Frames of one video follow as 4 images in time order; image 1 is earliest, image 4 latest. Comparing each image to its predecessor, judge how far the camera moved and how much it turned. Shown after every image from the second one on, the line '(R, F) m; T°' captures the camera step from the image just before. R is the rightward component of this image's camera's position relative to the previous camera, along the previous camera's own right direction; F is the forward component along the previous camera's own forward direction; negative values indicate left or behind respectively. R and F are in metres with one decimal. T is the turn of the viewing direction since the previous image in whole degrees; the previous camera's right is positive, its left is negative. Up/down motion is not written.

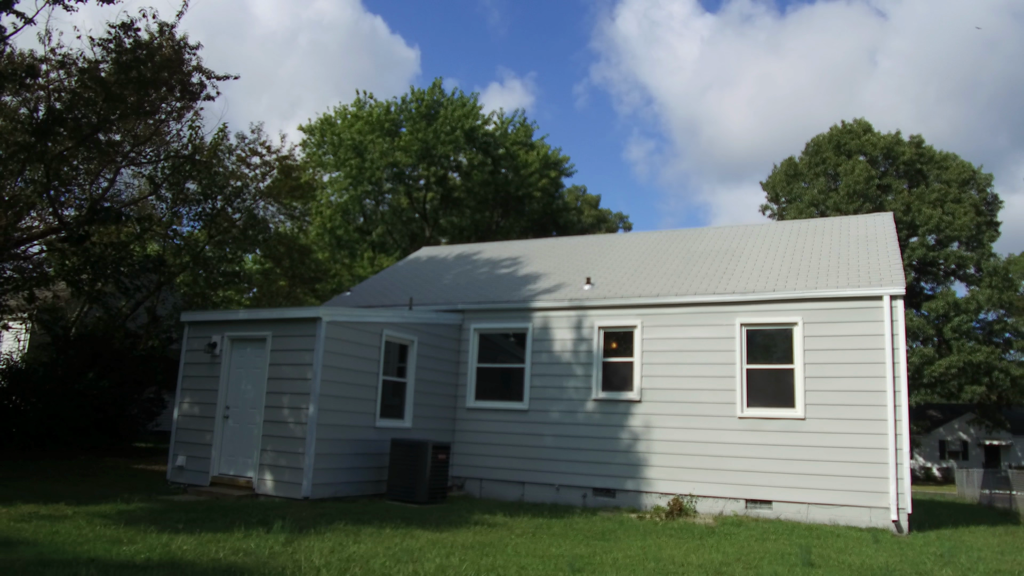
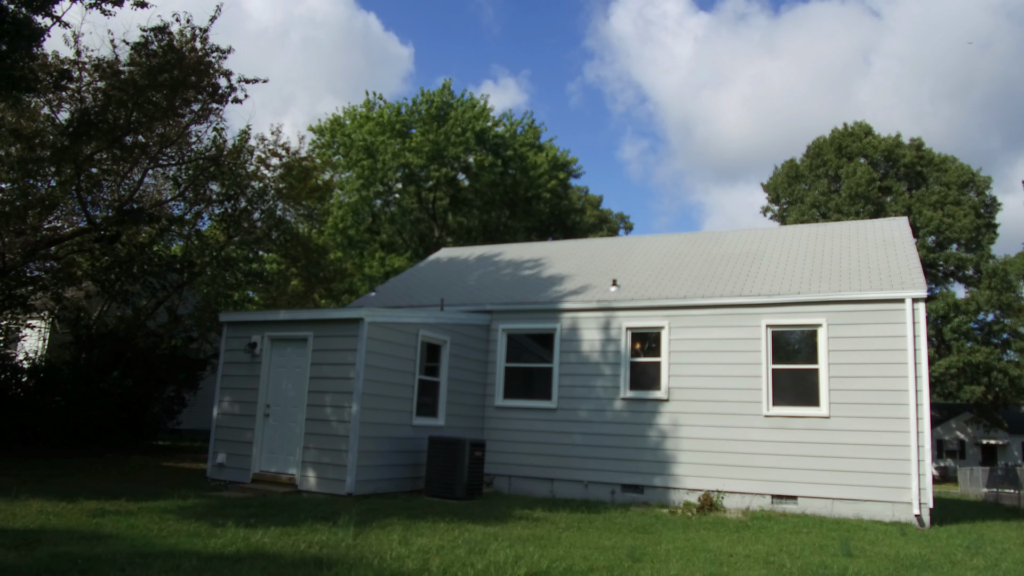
(-0.7, -0.3) m; +1°
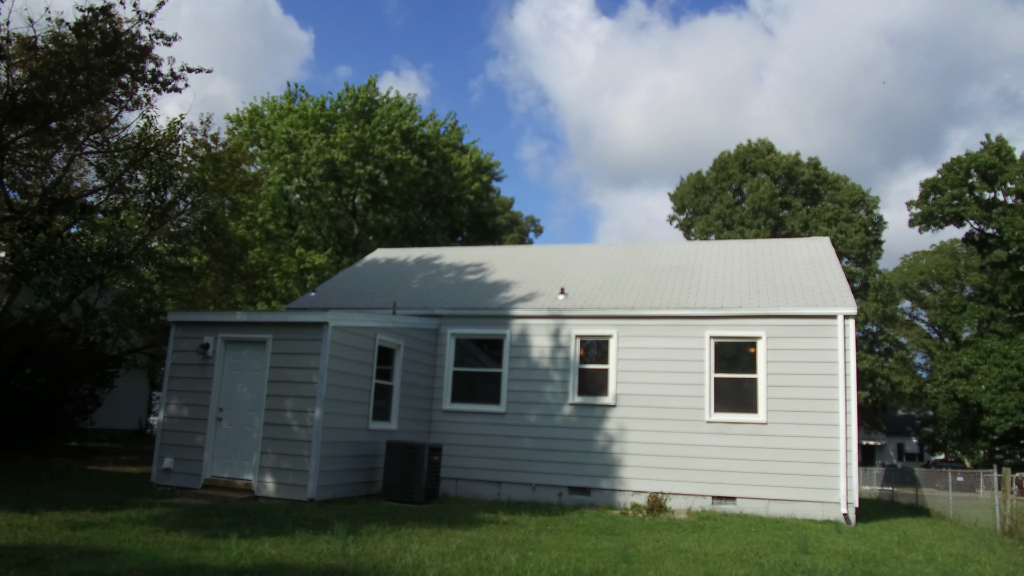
(-1.1, -0.2) m; +8°
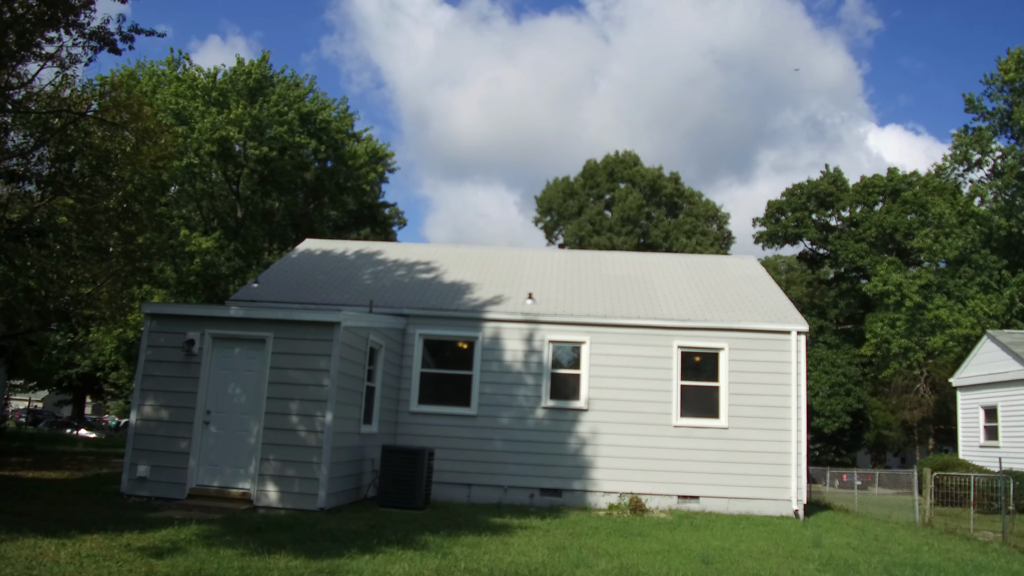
(-2.9, +0.2) m; +14°
